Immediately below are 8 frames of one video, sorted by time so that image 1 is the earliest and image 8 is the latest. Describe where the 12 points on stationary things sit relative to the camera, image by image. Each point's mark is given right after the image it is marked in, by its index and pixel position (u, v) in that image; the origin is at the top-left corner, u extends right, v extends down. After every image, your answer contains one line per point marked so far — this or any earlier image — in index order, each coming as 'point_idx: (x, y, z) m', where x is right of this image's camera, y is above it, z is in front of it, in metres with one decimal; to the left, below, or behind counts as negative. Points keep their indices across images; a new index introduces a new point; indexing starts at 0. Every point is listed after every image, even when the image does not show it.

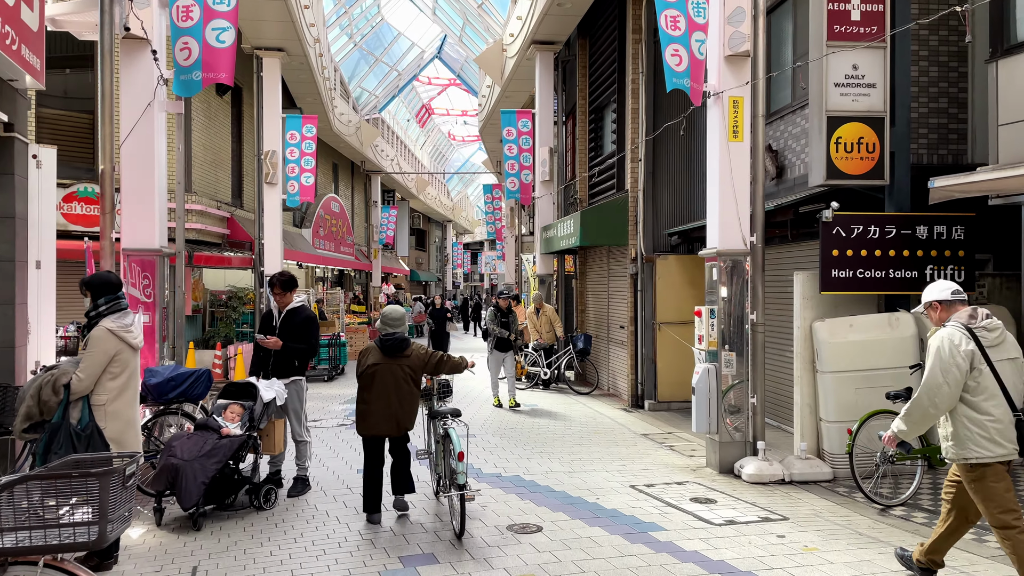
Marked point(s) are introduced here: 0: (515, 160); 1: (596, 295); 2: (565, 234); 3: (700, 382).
0: (+0.1, +2.3, +13.7) m
1: (+1.4, -0.1, +12.6) m
2: (+0.8, +0.8, +12.2) m
3: (+1.6, -0.8, +6.7) m
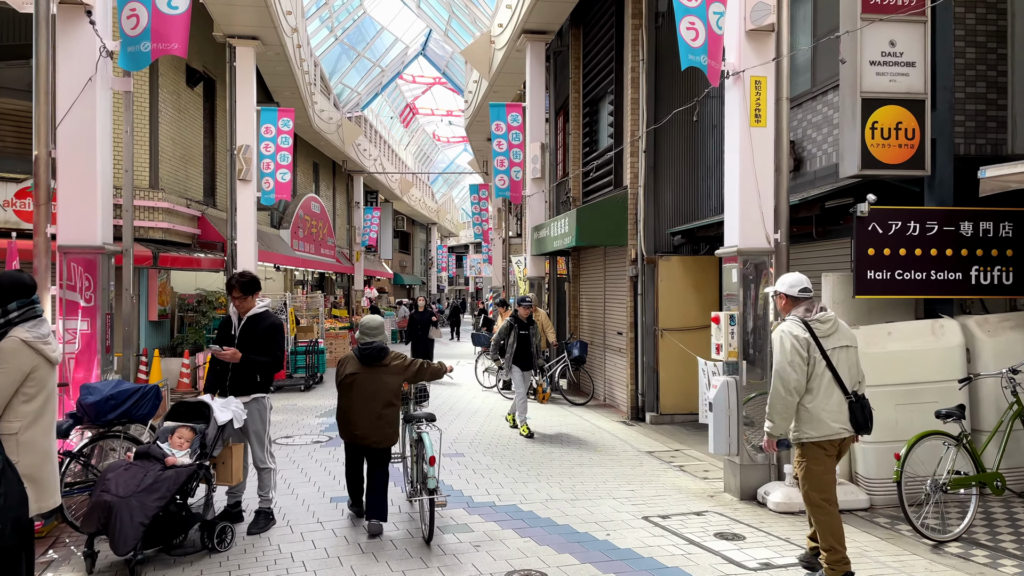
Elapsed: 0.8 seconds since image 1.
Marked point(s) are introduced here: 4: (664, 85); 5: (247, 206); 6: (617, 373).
0: (-0.1, +2.2, +13.0) m
1: (+1.2, -0.2, +11.8) m
2: (+0.6, +0.8, +11.4) m
3: (+1.6, -0.8, +6.0) m
4: (+1.9, +2.6, +9.9) m
5: (-4.6, +1.4, +13.5) m
6: (+1.4, -1.1, +10.6) m
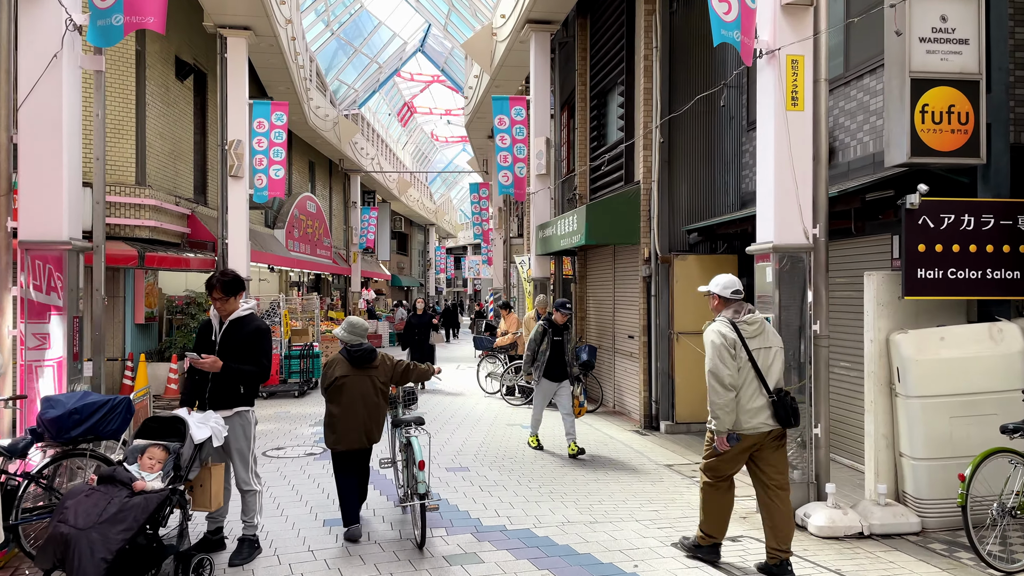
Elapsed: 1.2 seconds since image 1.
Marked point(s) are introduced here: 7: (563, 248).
0: (-0.1, +2.2, +12.4) m
1: (+1.3, -0.2, +11.3) m
2: (+0.7, +0.8, +10.9) m
3: (+1.7, -0.8, +5.4) m
4: (+2.0, +2.6, +9.3) m
5: (-4.5, +1.4, +12.9) m
6: (+1.5, -1.2, +10.0) m
7: (+0.7, +0.6, +11.3) m
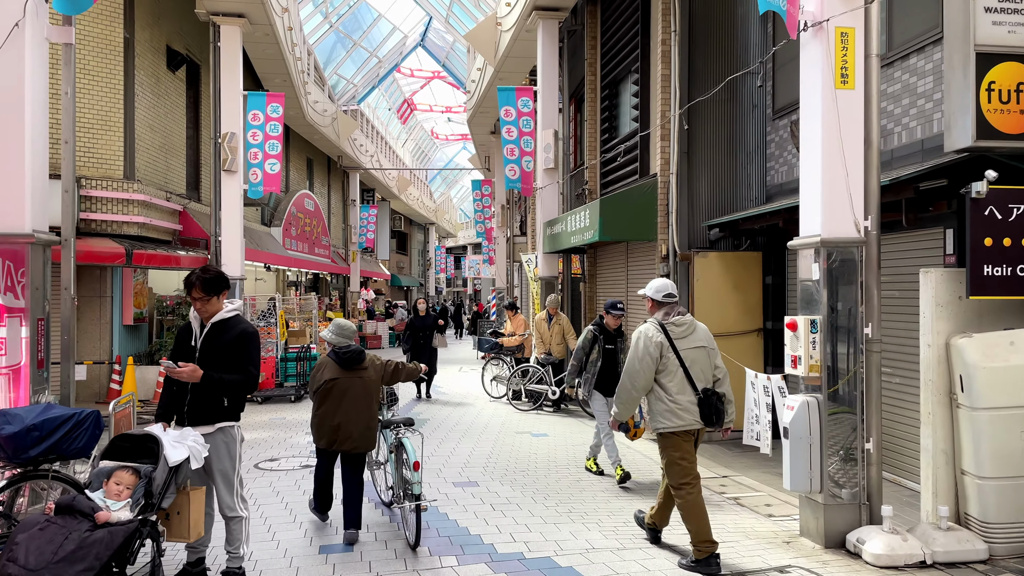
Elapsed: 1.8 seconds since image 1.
0: (0.0, +2.2, +11.9) m
1: (+1.4, -0.2, +10.7) m
2: (+0.8, +0.8, +10.3) m
3: (+1.8, -0.8, +4.9) m
4: (+2.1, +2.6, +8.8) m
5: (-4.4, +1.4, +12.4) m
6: (+1.6, -1.2, +9.5) m
7: (+0.8, +0.6, +10.7) m
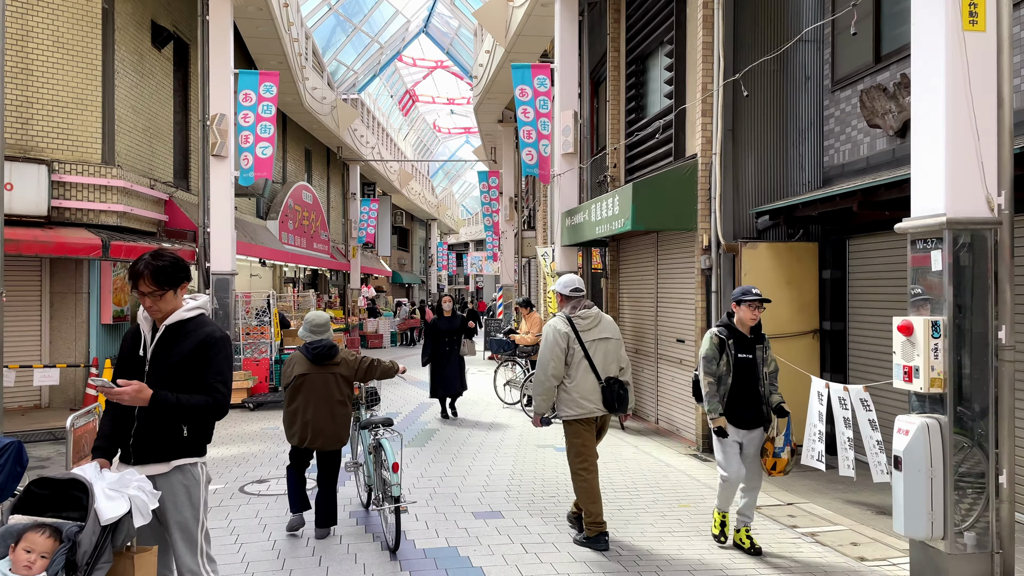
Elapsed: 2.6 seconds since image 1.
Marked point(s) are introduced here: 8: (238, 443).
0: (+0.3, +2.3, +10.9) m
1: (+1.6, -0.1, +9.7) m
2: (+1.0, +0.8, +9.3) m
3: (+2.0, -0.8, +3.9) m
4: (+2.3, +2.6, +7.7) m
5: (-4.2, +1.5, +11.3) m
6: (+1.8, -1.1, +8.5) m
7: (+1.0, +0.6, +9.7) m
8: (-2.9, -1.6, +8.3) m
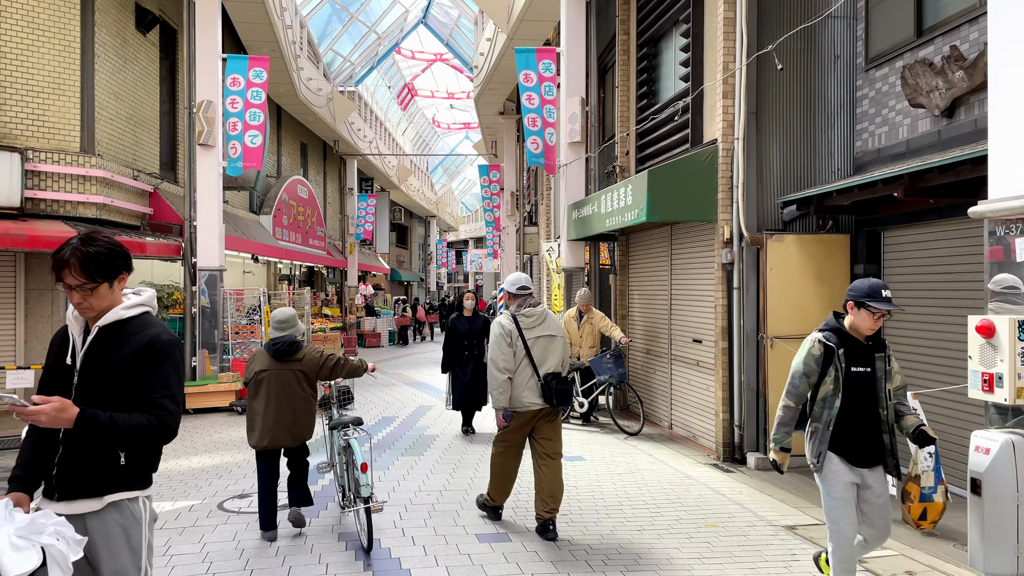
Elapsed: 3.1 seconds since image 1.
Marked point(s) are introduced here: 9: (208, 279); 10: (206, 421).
0: (+0.3, +2.3, +10.3) m
1: (+1.7, -0.1, +9.1) m
2: (+1.1, +0.9, +8.7) m
3: (+2.1, -0.8, +3.3) m
4: (+2.4, +2.7, +7.2) m
5: (-4.2, +1.5, +10.8) m
6: (+1.9, -1.1, +7.9) m
7: (+1.1, +0.7, +9.1) m
8: (-2.9, -1.6, +7.7) m
9: (-4.2, +0.1, +10.7) m
10: (-3.7, -1.6, +9.5) m
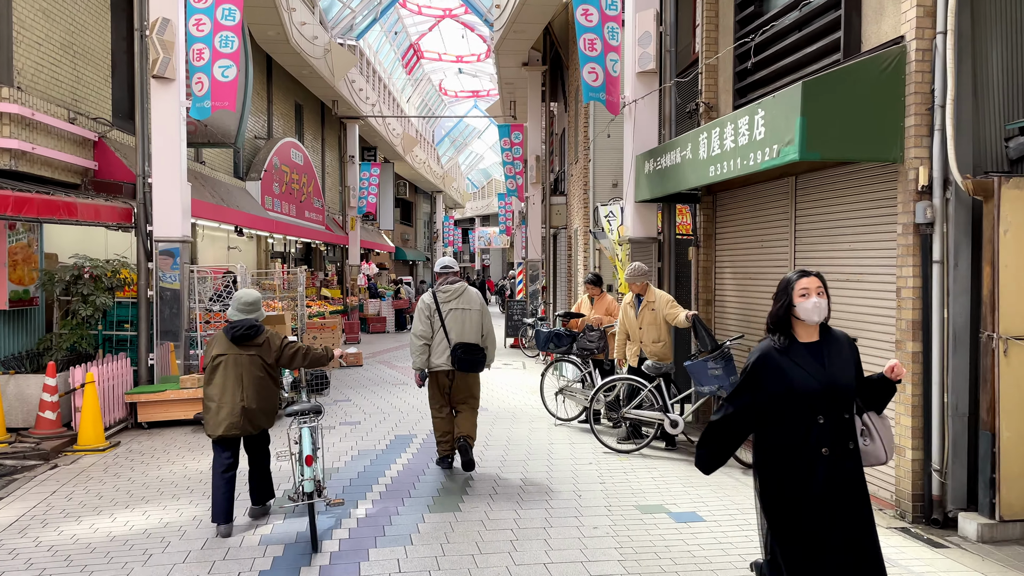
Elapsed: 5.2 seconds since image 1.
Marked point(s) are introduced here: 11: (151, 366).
0: (+0.8, +2.5, +7.8) m
1: (+2.2, +0.1, +6.7) m
2: (+1.6, +1.1, +6.3) m
3: (+2.5, -0.7, +0.9) m
4: (+2.9, +2.8, +4.7) m
5: (-3.7, +1.8, +8.3) m
6: (+2.4, -0.9, +5.5) m
7: (+1.6, +0.9, +6.7) m
8: (-2.3, -1.4, +5.3) m
9: (-3.6, +0.4, +8.3) m
10: (-3.2, -1.4, +7.2) m
11: (-3.8, -0.8, +8.3) m
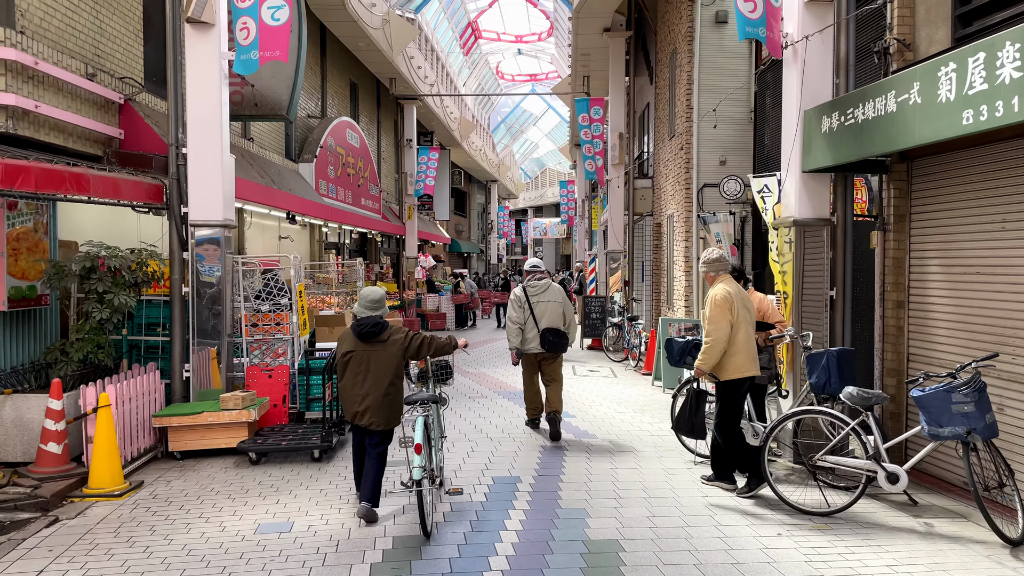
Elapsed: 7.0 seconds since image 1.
0: (+1.8, +2.6, +6.0) m
1: (+3.1, +0.1, +4.8) m
2: (+2.5, +1.1, +4.4) m
3: (+3.1, -0.7, -1.0) m
4: (+3.7, +2.8, +2.7) m
5: (-2.6, +1.8, +6.8) m
6: (+3.2, -0.9, +3.6) m
7: (+2.5, +0.9, +4.8) m
8: (-1.5, -1.4, +3.7) m
9: (-2.6, +0.4, +6.7) m
10: (-2.3, -1.4, +5.6) m
11: (-2.8, -0.8, +6.8) m
